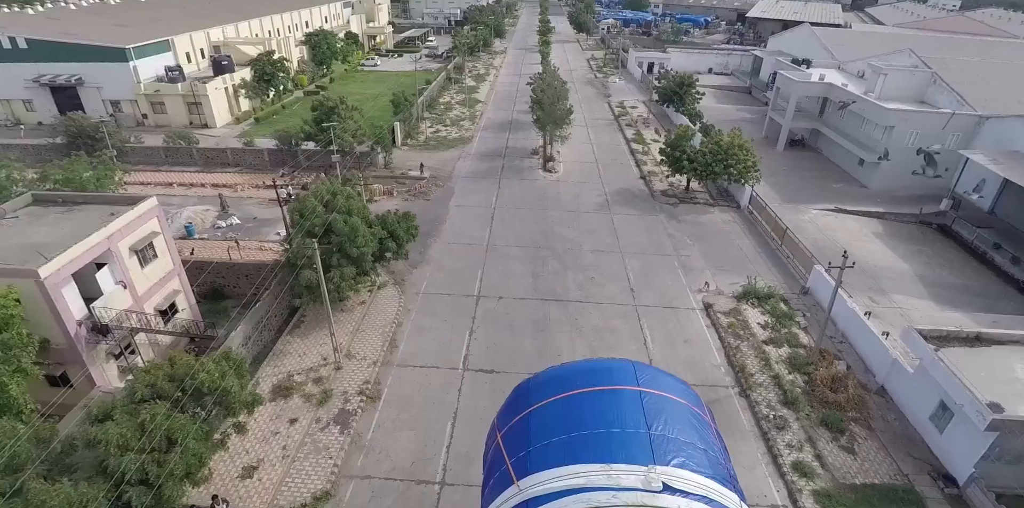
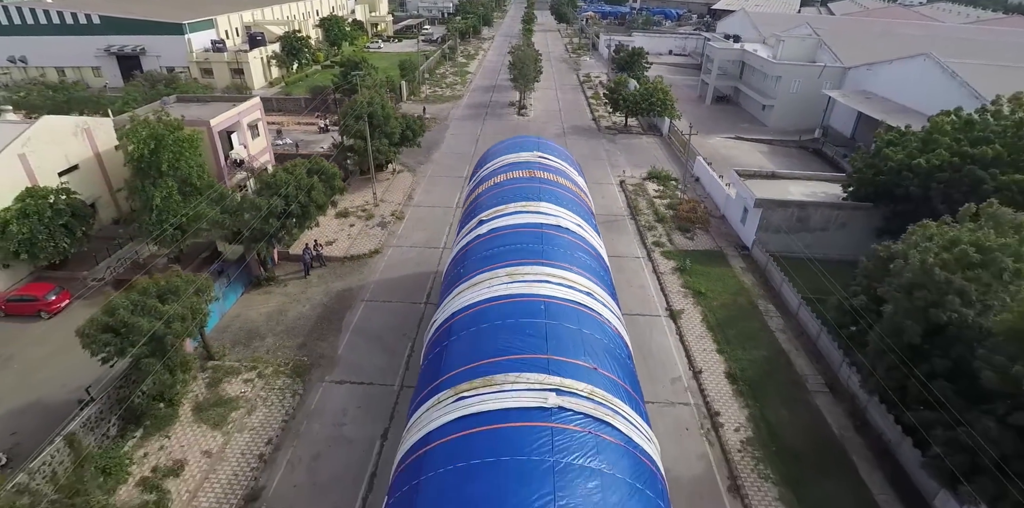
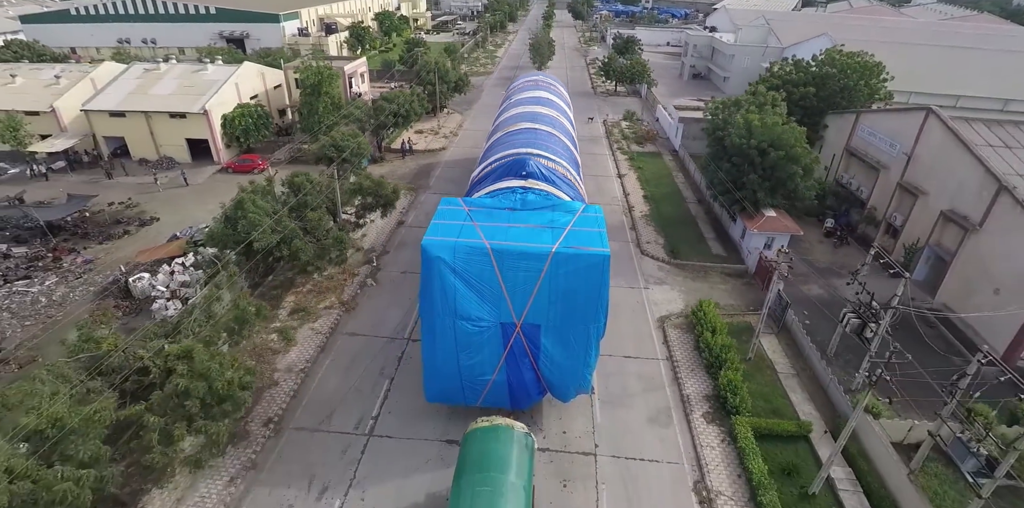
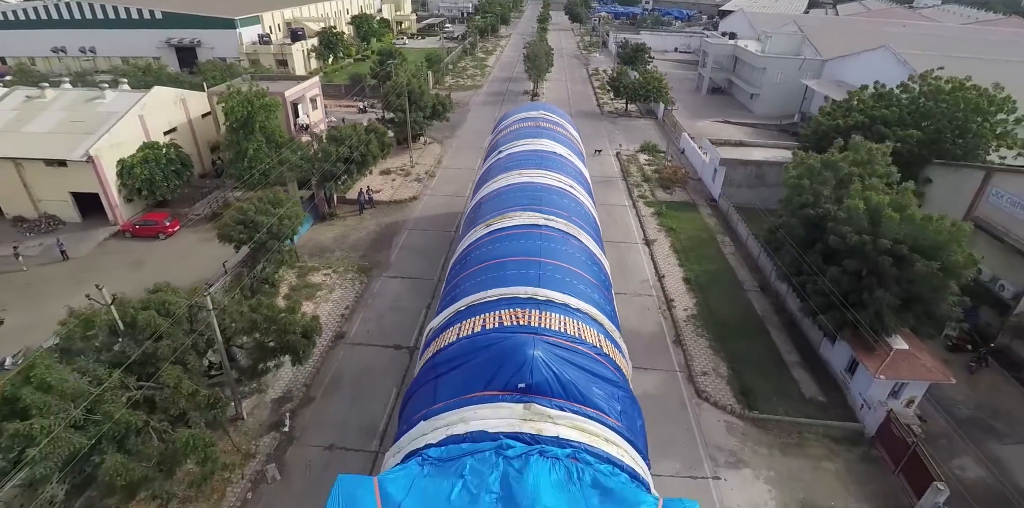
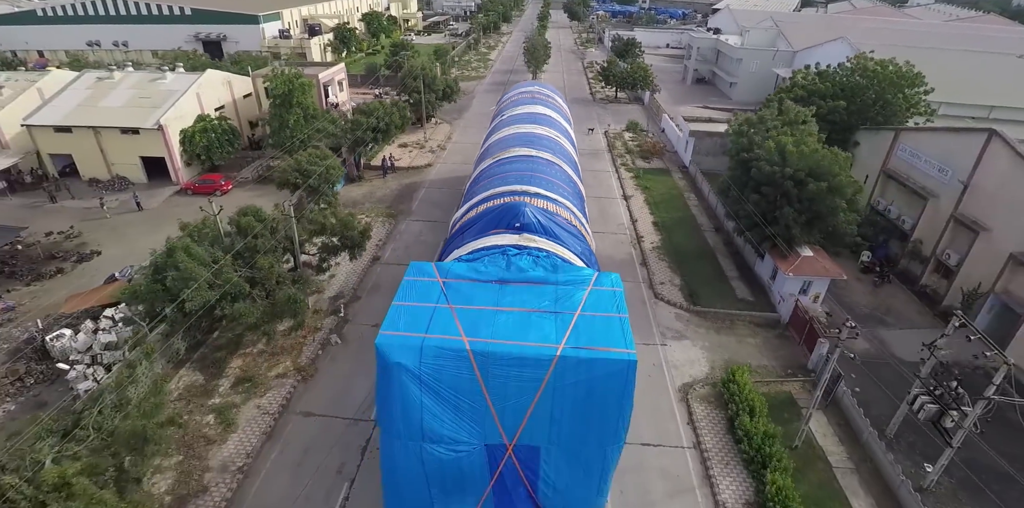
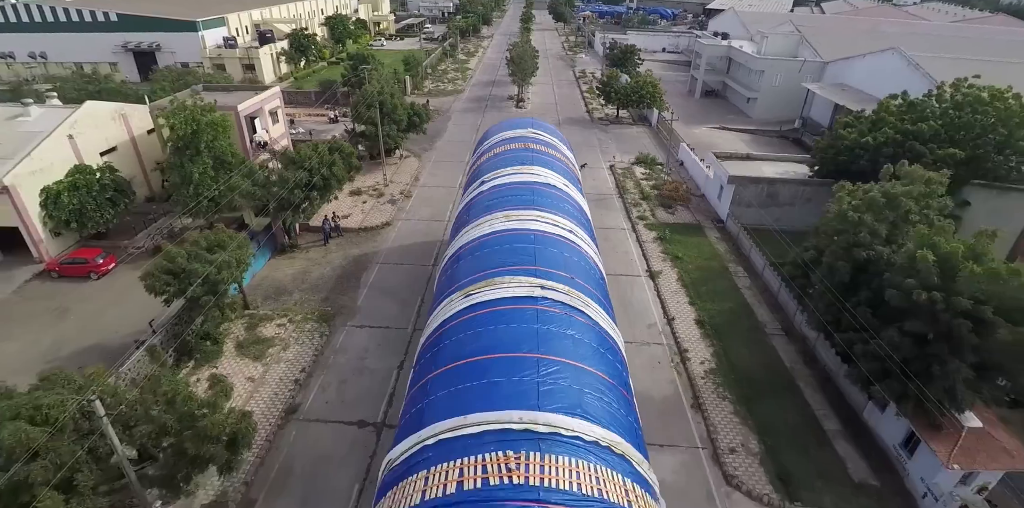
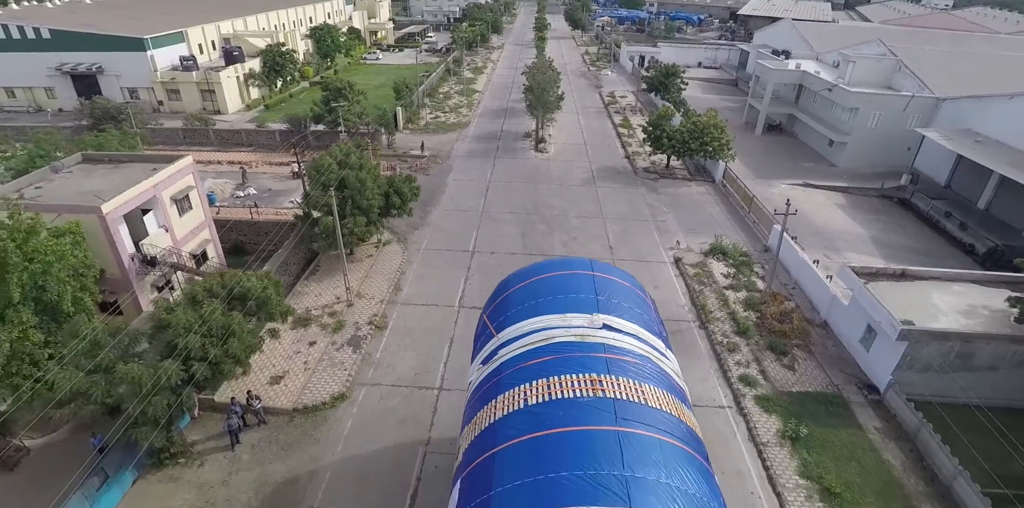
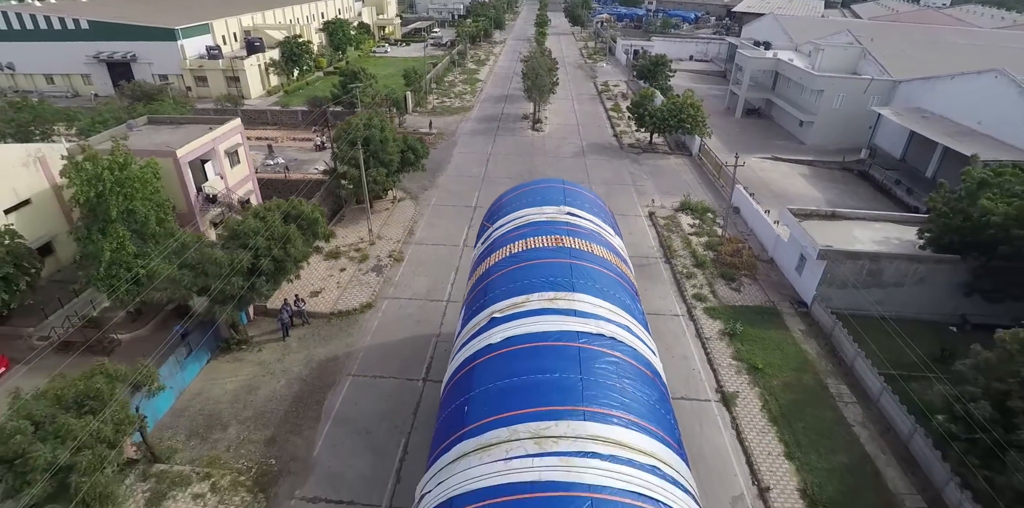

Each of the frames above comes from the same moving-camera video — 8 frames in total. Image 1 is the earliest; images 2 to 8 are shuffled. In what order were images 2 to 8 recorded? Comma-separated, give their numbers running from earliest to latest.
7, 8, 2, 6, 4, 5, 3
